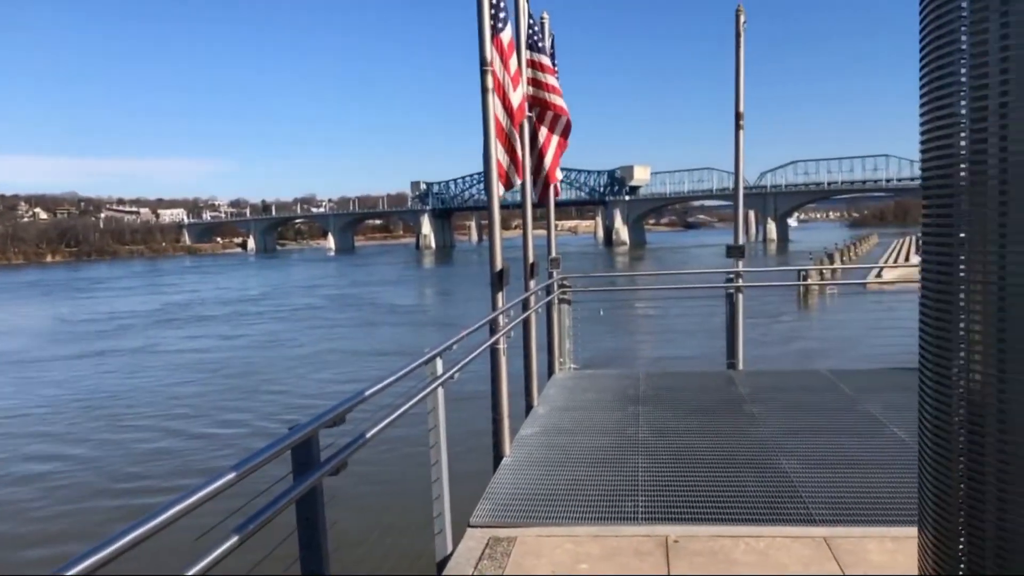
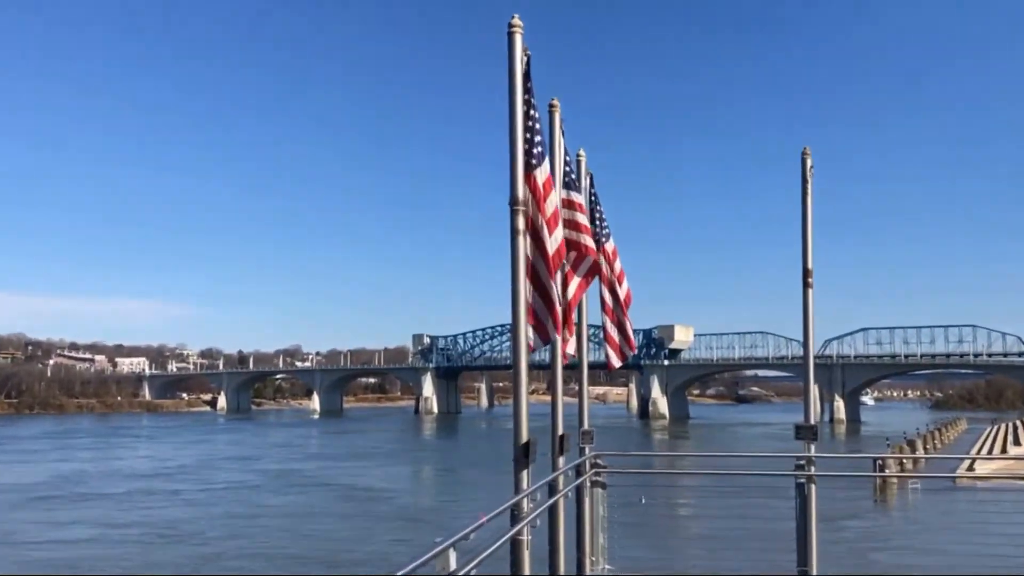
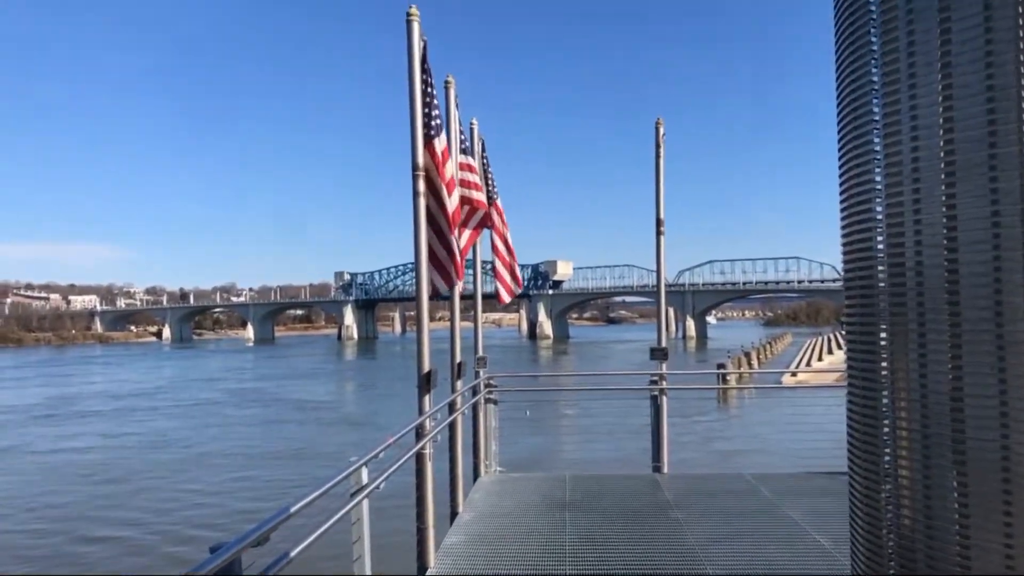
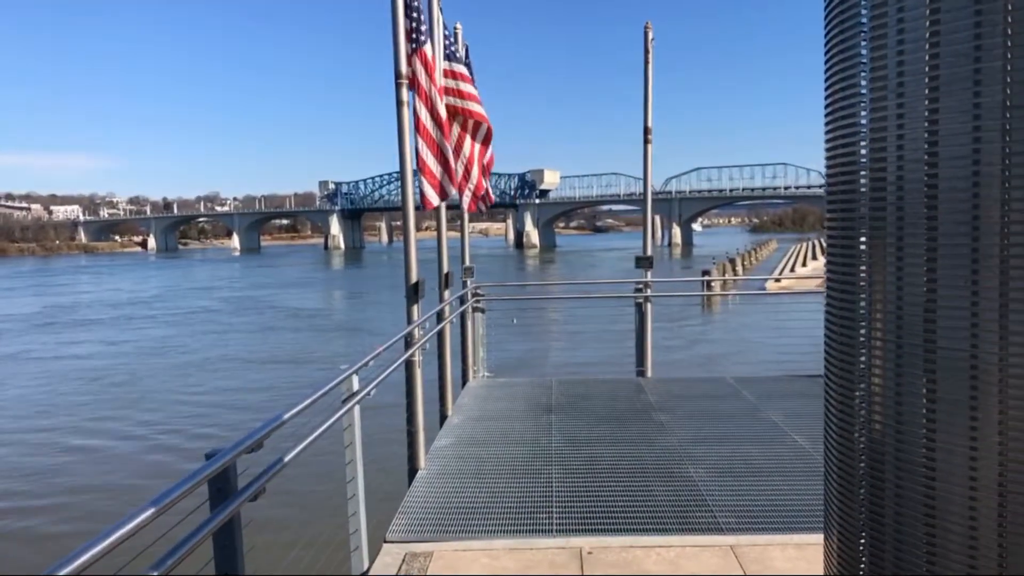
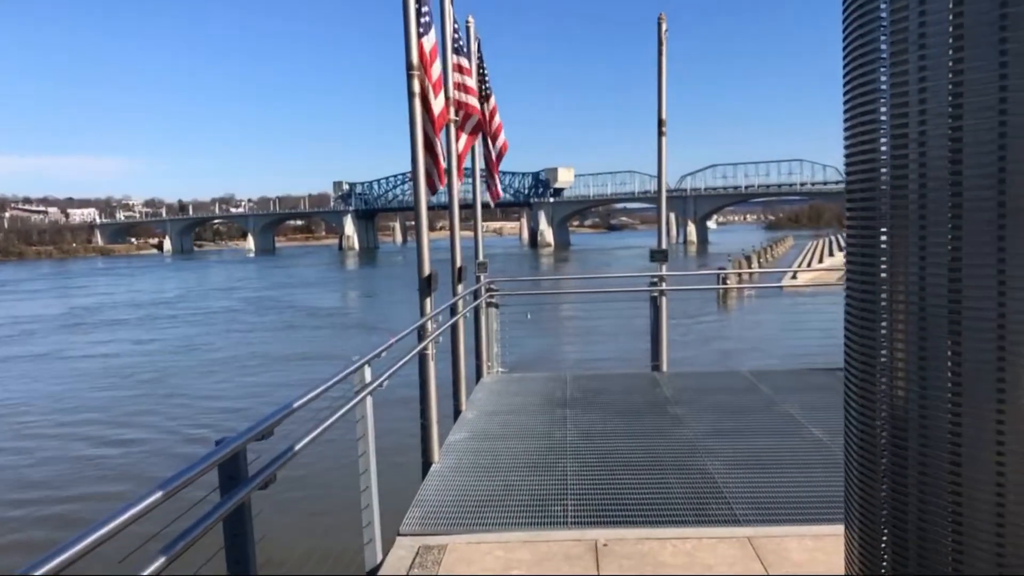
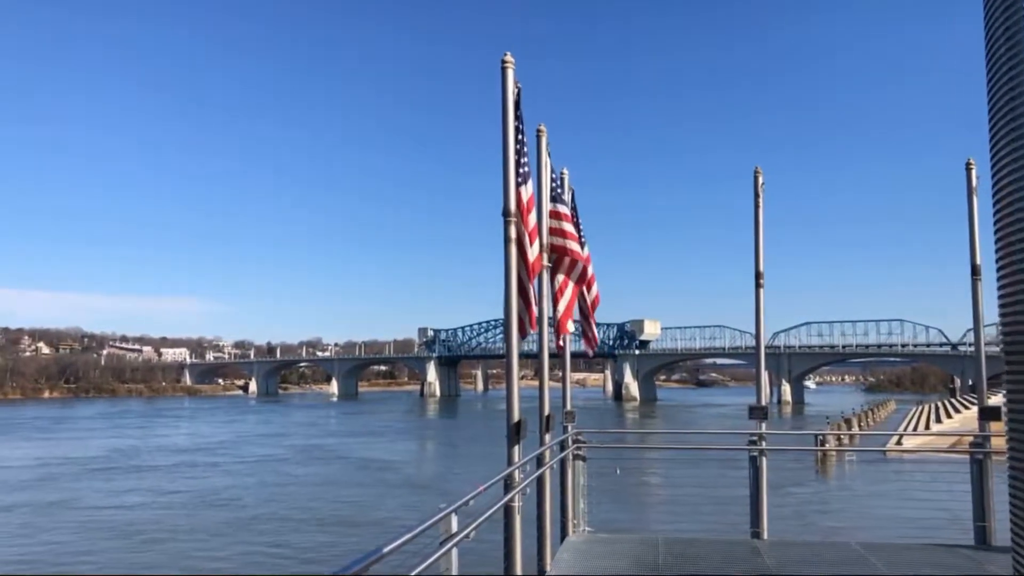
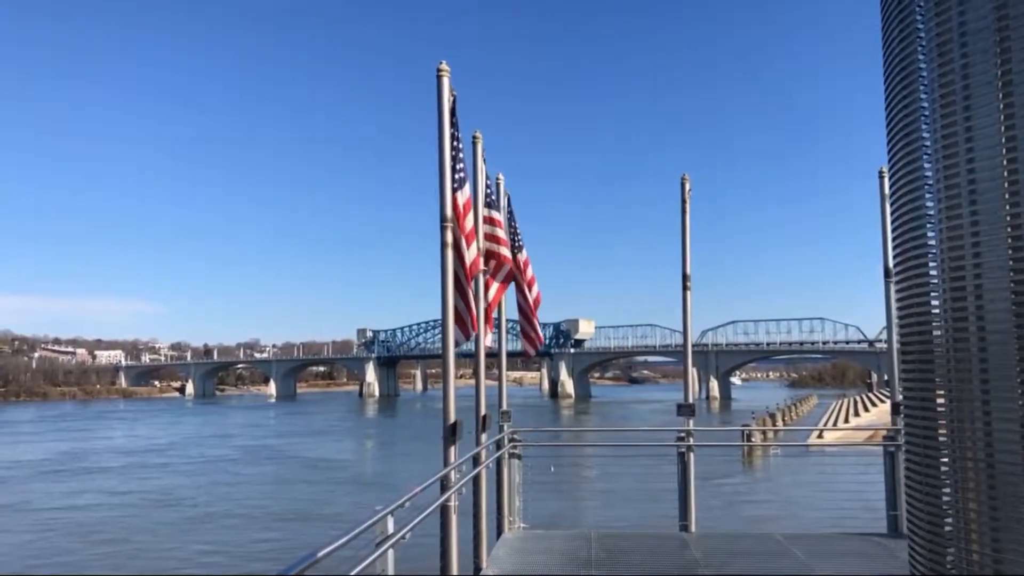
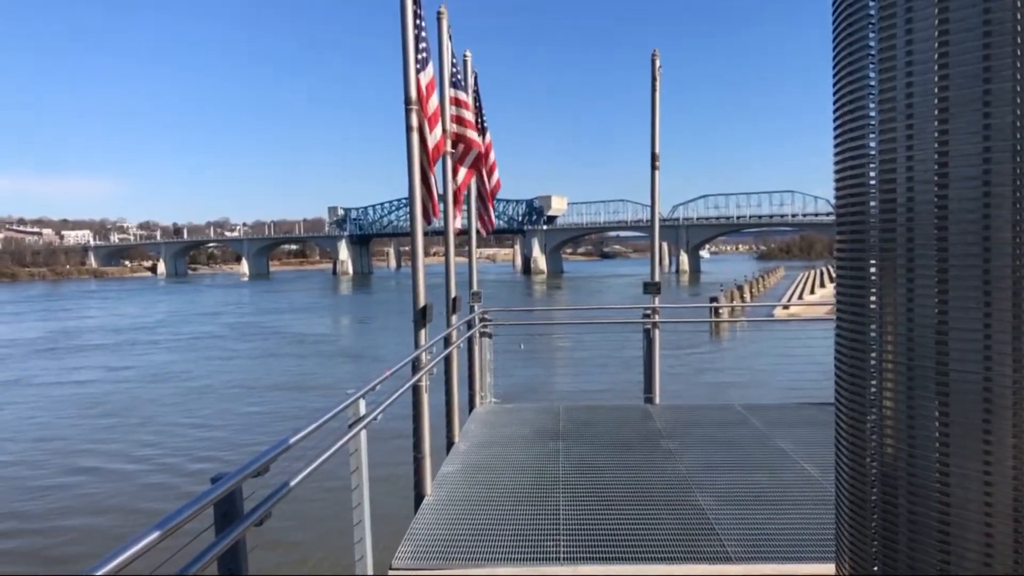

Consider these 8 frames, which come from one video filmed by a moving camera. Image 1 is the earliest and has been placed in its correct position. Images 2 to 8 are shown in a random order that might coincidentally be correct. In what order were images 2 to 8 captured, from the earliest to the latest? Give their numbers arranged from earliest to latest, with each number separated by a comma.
5, 4, 8, 3, 7, 6, 2
